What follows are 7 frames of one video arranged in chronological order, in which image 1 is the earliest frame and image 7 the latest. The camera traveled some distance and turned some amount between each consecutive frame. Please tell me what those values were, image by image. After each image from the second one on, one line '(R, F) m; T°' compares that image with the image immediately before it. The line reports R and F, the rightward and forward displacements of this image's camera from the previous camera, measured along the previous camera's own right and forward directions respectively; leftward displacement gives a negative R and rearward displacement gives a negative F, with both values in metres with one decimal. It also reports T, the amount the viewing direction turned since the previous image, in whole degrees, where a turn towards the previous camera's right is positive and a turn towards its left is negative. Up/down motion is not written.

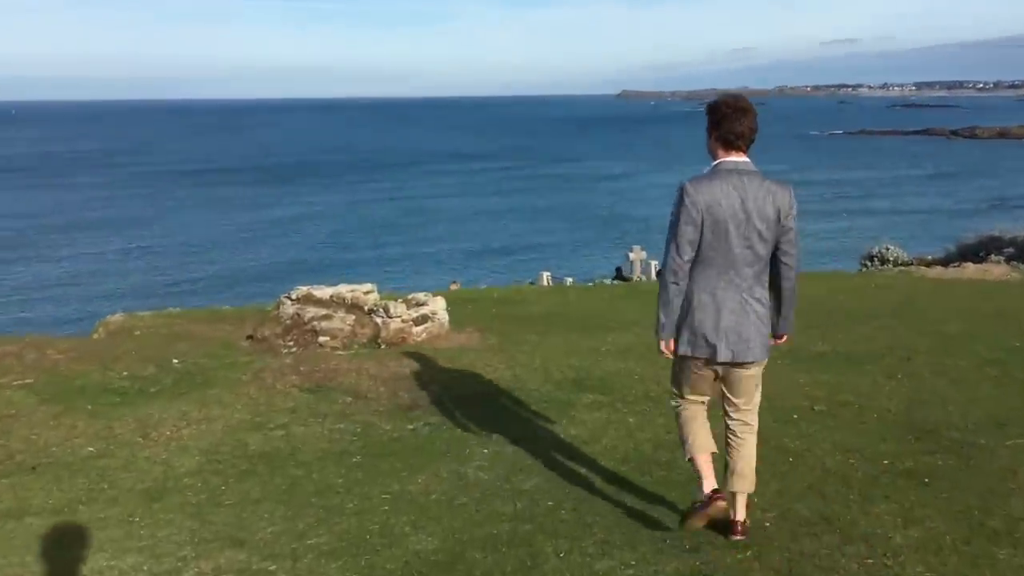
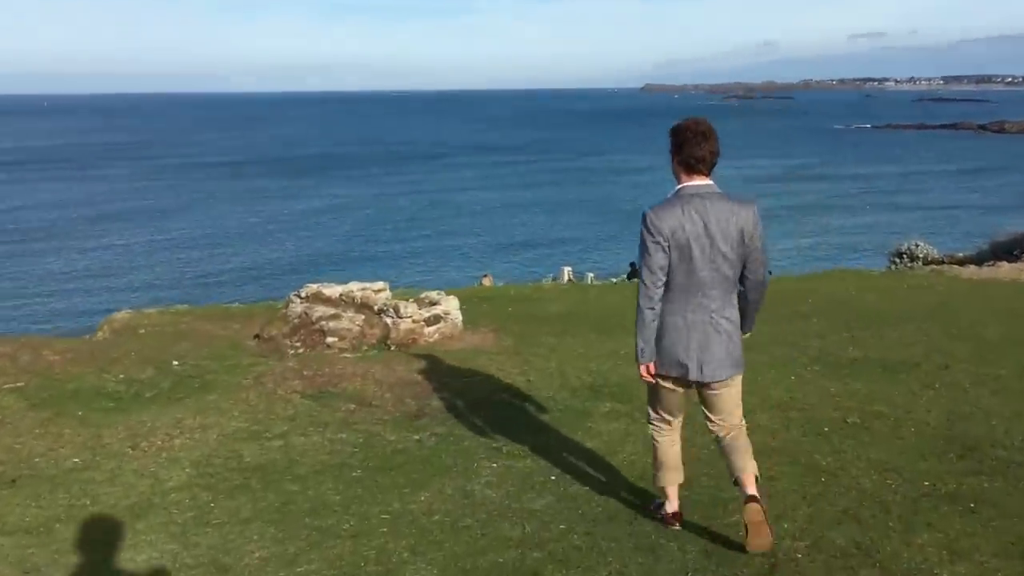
(+0.1, +0.5) m; -1°
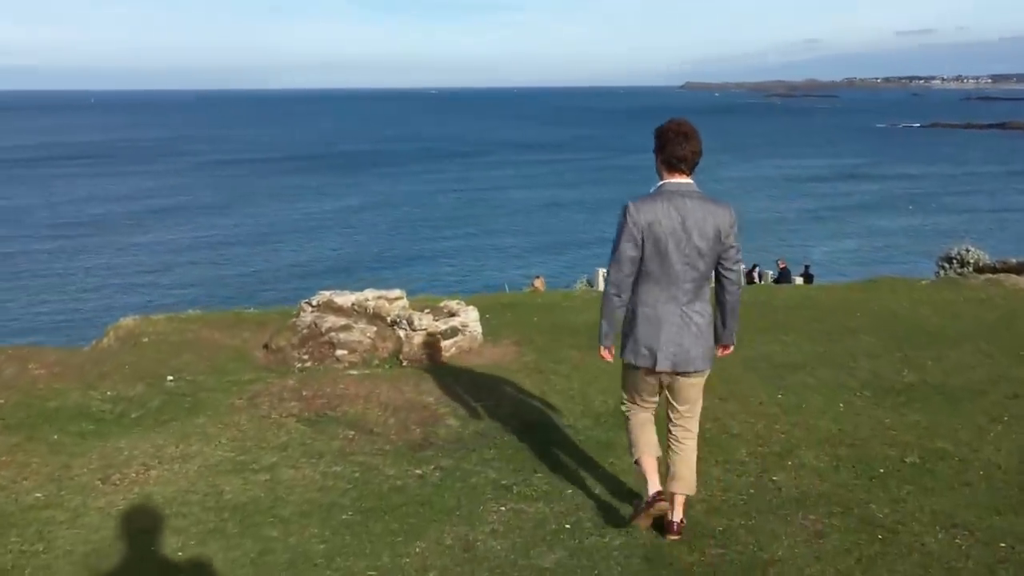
(+0.2, +0.8) m; -2°
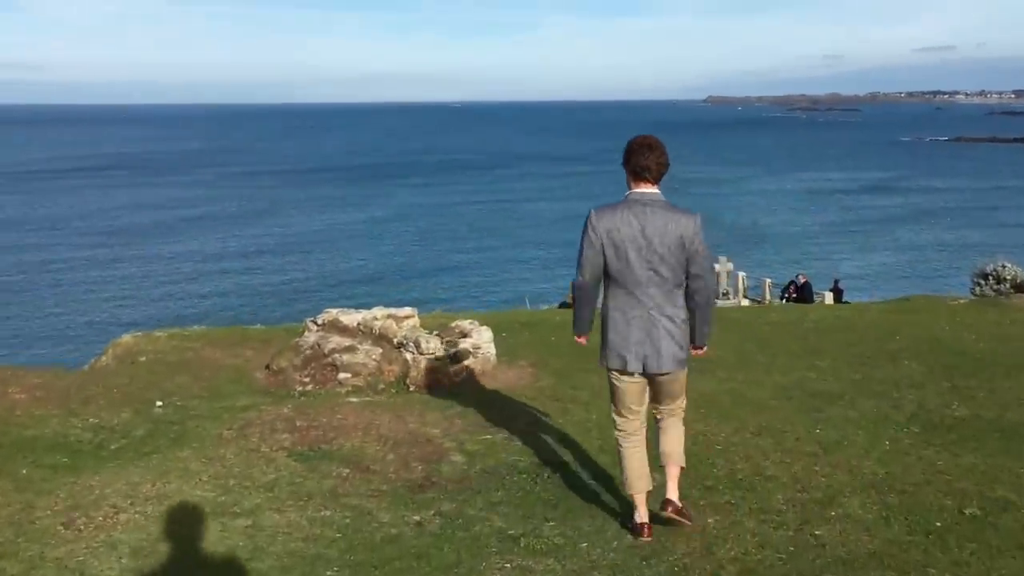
(+0.1, +0.7) m; -2°
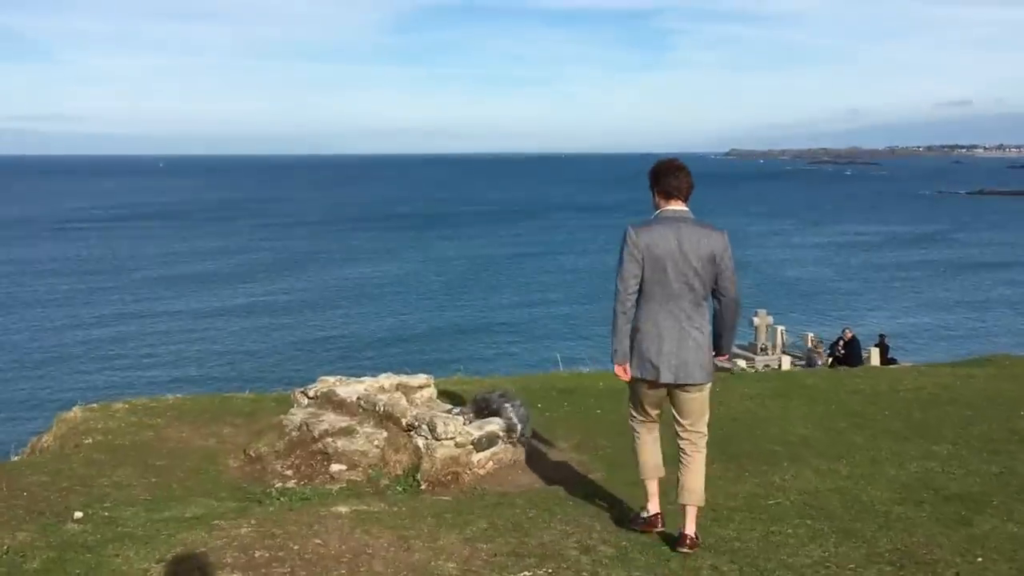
(-0.2, +2.1) m; -1°
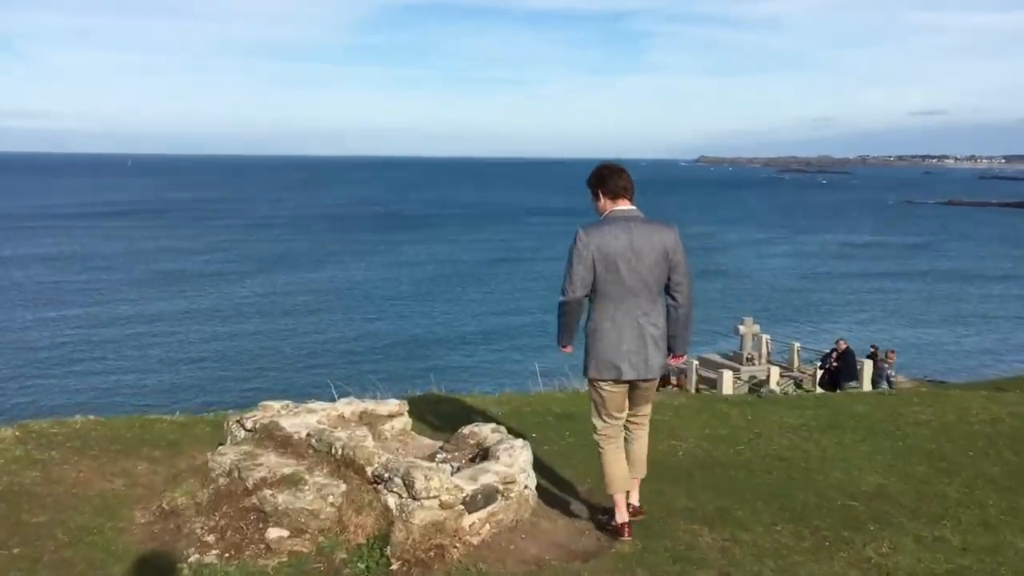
(-0.2, +2.0) m; +2°
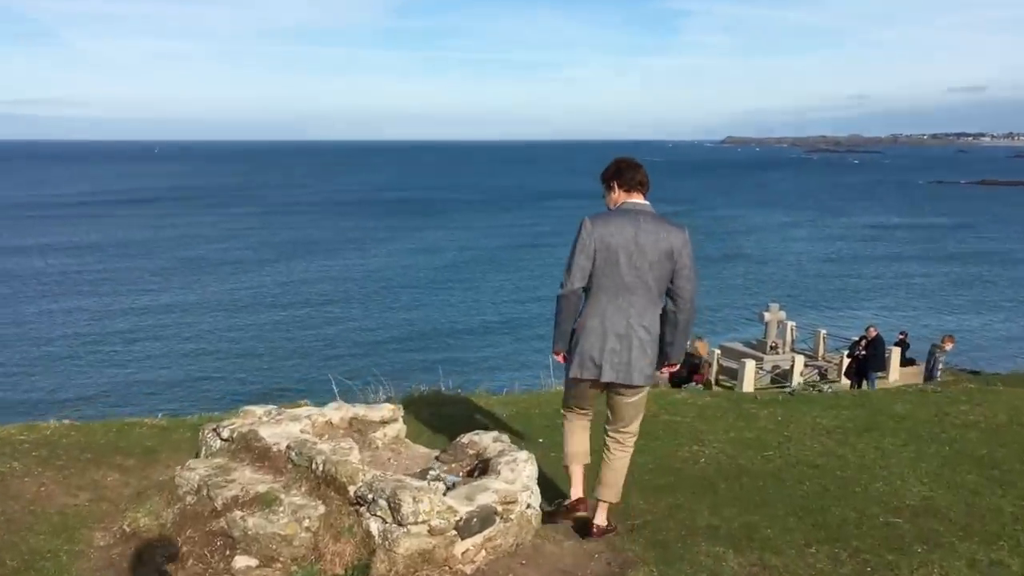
(+0.1, +0.7) m; -1°
